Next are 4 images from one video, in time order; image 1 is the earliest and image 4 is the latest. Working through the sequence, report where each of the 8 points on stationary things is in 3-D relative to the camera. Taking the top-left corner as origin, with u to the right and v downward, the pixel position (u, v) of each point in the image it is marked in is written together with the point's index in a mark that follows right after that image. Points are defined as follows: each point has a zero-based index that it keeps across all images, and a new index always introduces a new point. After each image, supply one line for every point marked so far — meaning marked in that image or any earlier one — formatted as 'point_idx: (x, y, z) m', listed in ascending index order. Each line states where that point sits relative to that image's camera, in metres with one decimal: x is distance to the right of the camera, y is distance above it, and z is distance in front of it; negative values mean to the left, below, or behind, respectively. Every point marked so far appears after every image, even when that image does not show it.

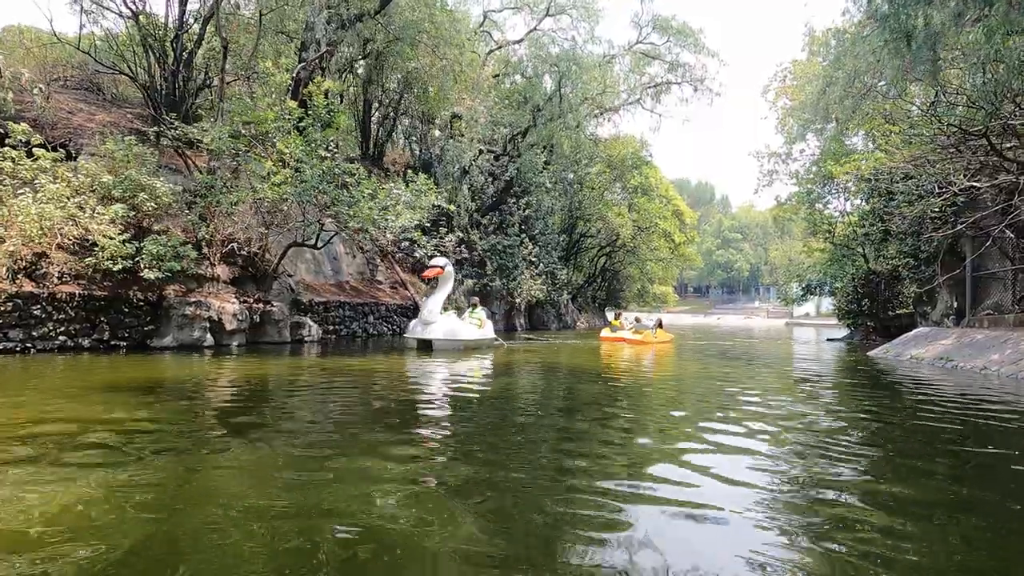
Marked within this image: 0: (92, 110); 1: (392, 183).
0: (-11.9, +5.0, +18.1) m
1: (-3.1, +2.7, +16.2) m
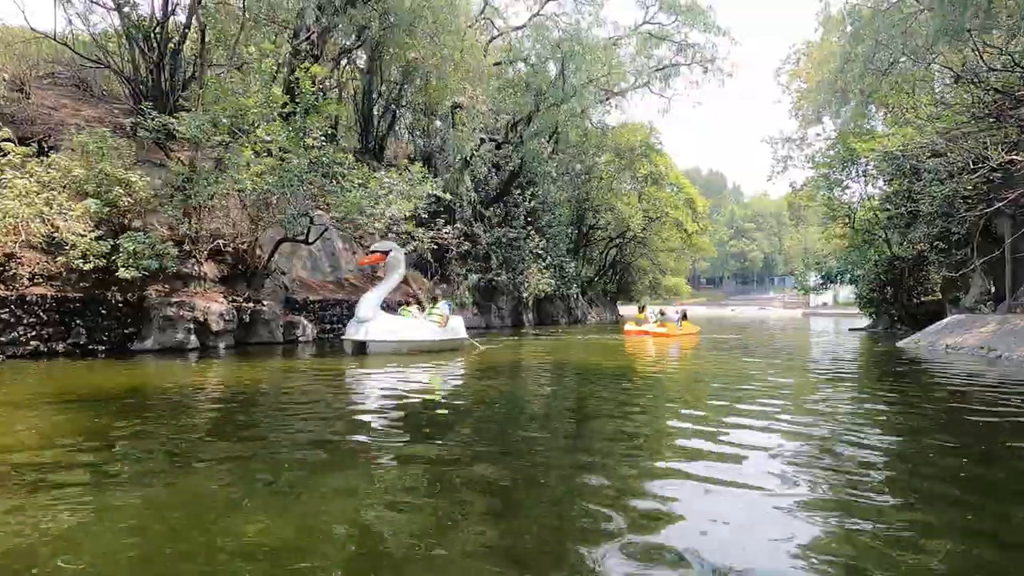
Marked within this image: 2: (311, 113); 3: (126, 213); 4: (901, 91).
0: (-11.9, +4.9, +17.5) m
1: (-3.1, +2.8, +15.4) m
2: (-4.8, +4.2, +15.2) m
3: (-7.5, +1.4, +12.3) m
4: (+10.2, +5.1, +16.8) m
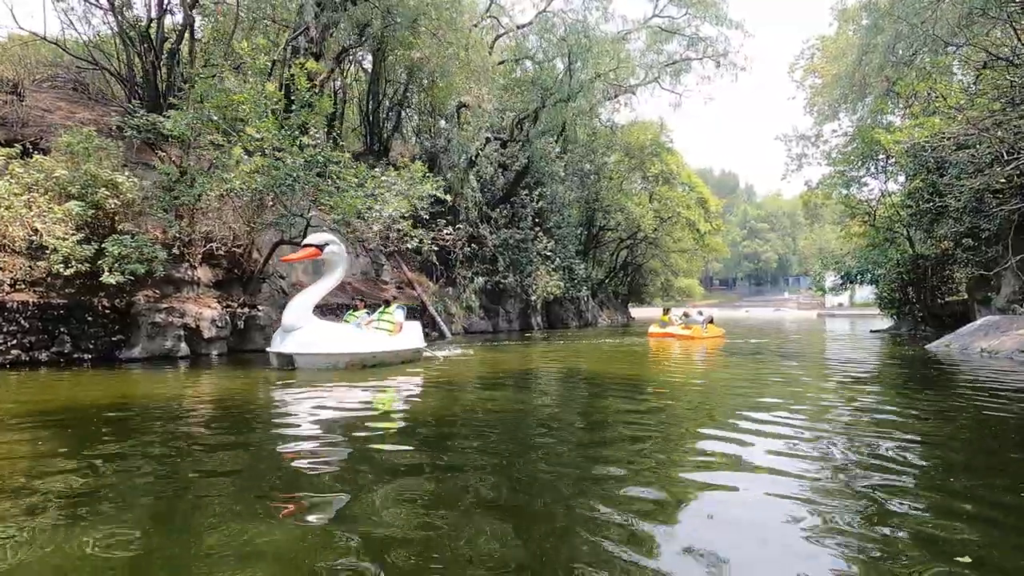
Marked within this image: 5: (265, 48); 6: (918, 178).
0: (-11.8, +4.8, +17.1) m
1: (-3.0, +2.7, +14.9) m
2: (-4.7, +4.1, +14.7) m
3: (-7.4, +1.3, +11.9) m
4: (+10.3, +5.1, +16.0) m
5: (-6.7, +6.5, +17.2) m
6: (+10.6, +2.9, +16.6) m
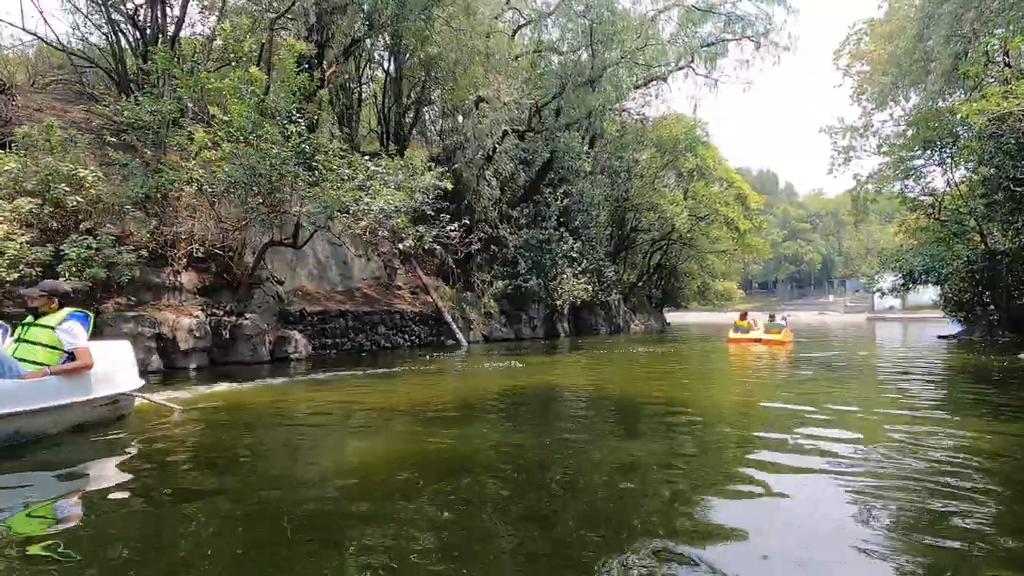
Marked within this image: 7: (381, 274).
0: (-11.3, +4.6, +16.2) m
1: (-2.6, +2.6, +13.5) m
2: (-4.4, +3.9, +13.4) m
3: (-7.2, +1.2, +10.7) m
4: (+10.6, +5.1, +14.0) m
5: (-6.3, +6.3, +16.1) m
6: (+10.9, +2.9, +14.5) m
7: (-3.9, +0.4, +19.3) m
